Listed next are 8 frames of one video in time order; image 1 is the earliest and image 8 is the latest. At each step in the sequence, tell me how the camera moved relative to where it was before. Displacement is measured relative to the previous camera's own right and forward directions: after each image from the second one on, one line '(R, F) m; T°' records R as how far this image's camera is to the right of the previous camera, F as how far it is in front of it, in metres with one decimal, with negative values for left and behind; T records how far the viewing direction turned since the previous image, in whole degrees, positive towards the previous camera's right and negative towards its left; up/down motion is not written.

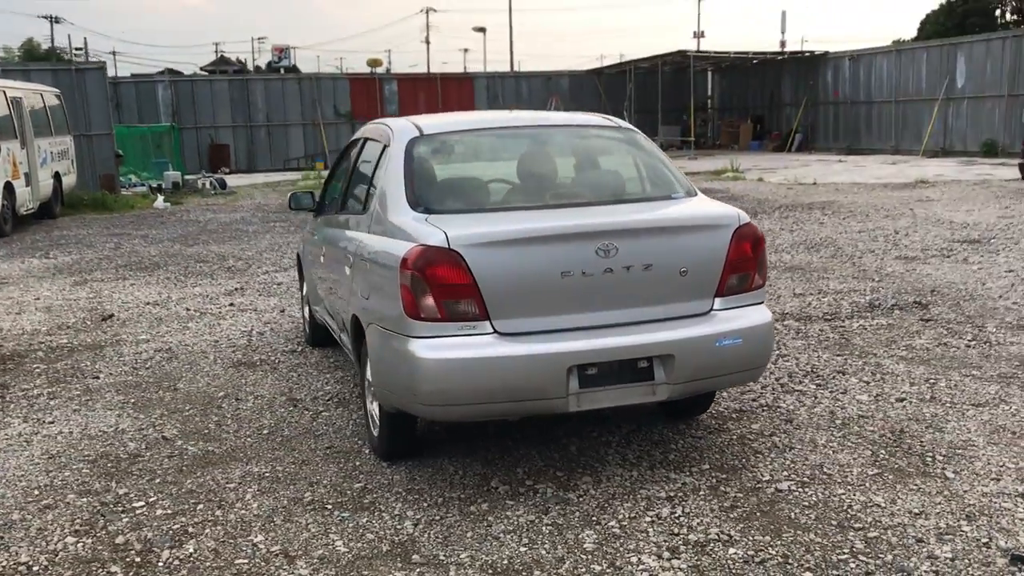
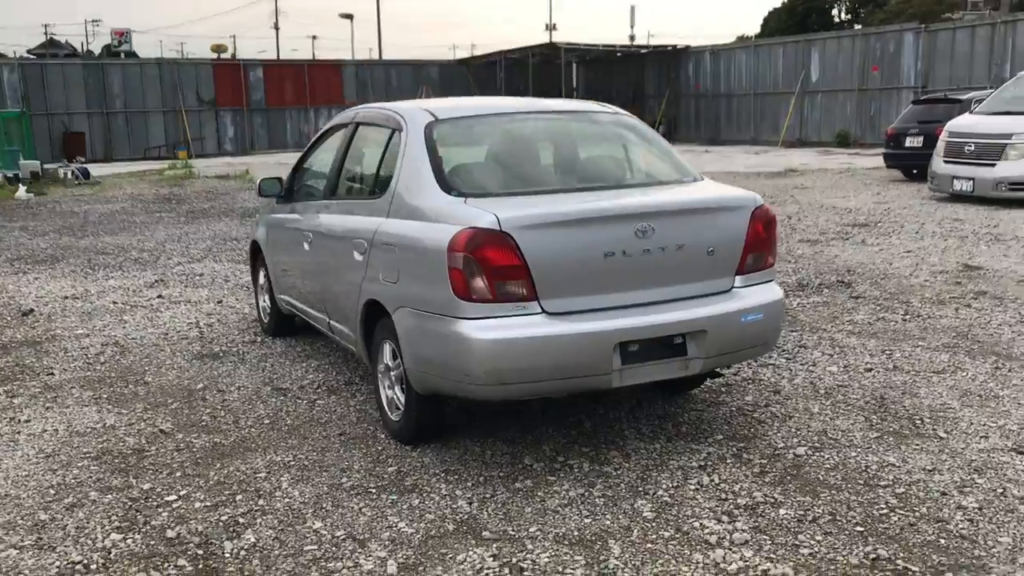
(-0.8, 0.0) m; +8°
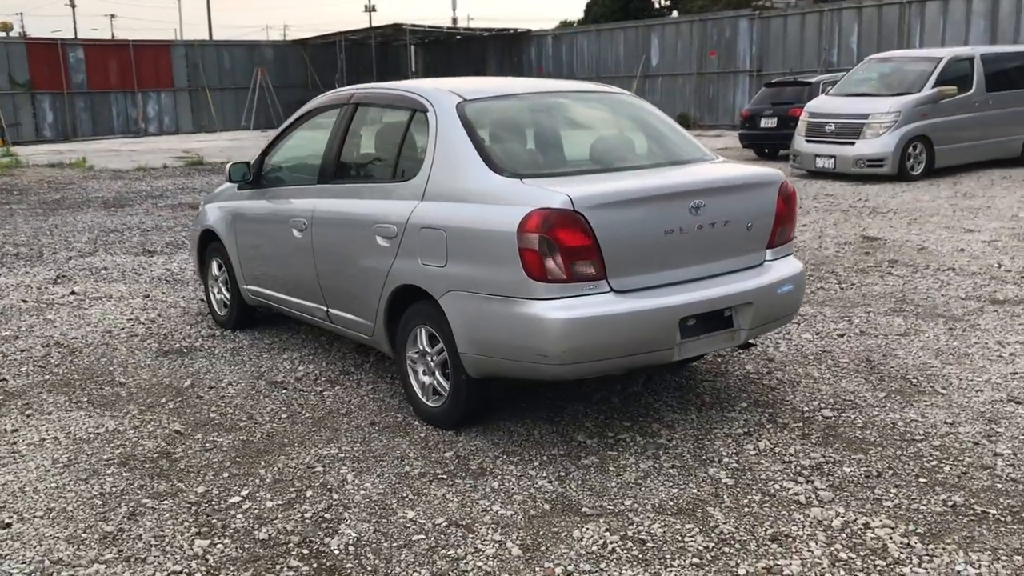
(-1.0, +0.1) m; +10°
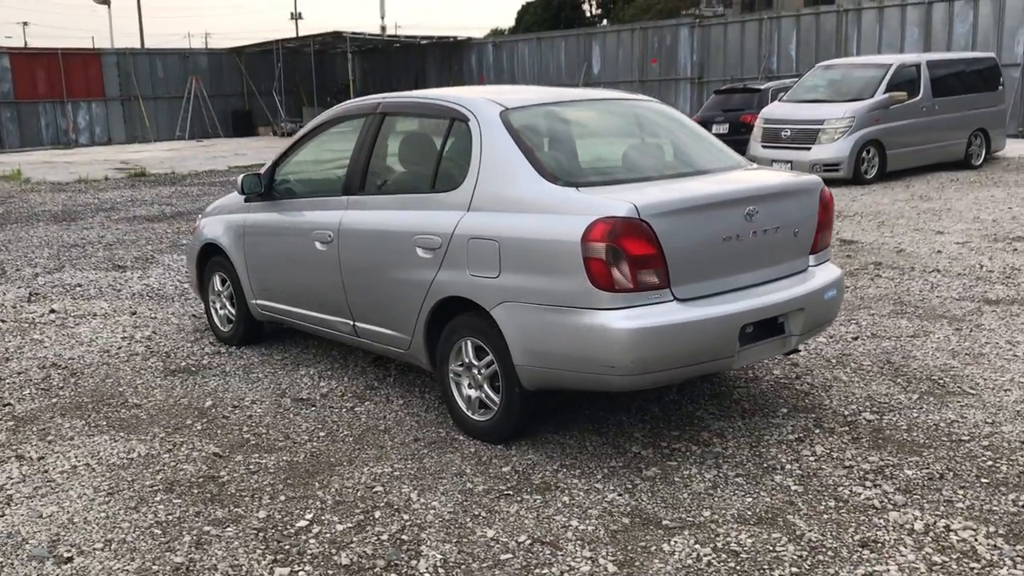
(-0.5, +0.1) m; +4°
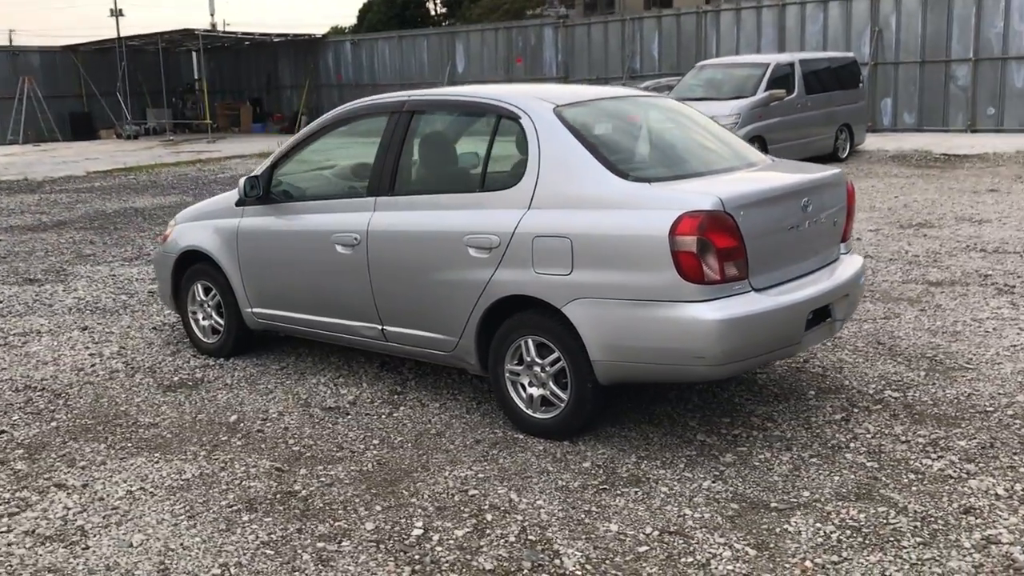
(-1.0, +0.1) m; +9°
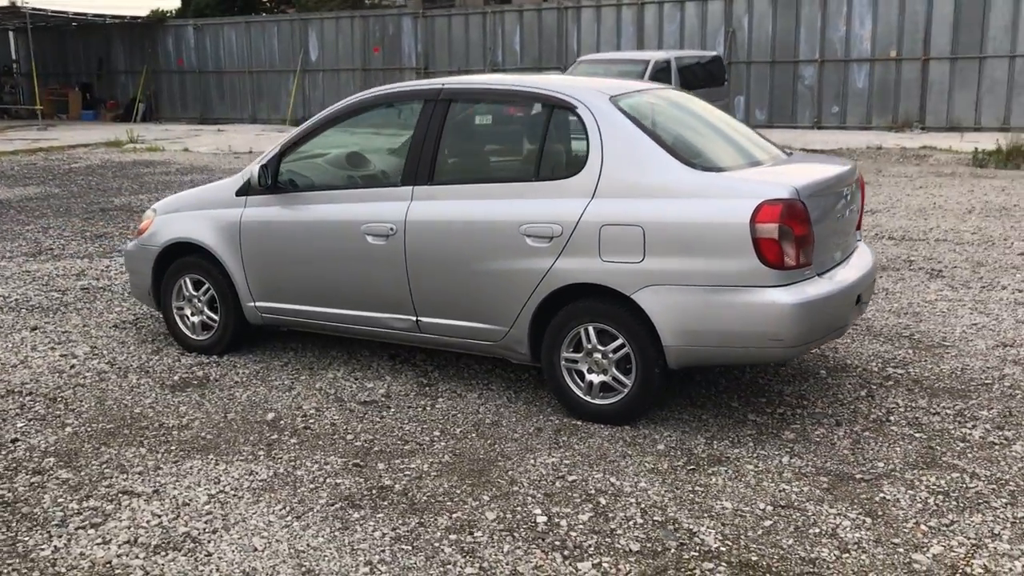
(-1.0, +0.1) m; +10°
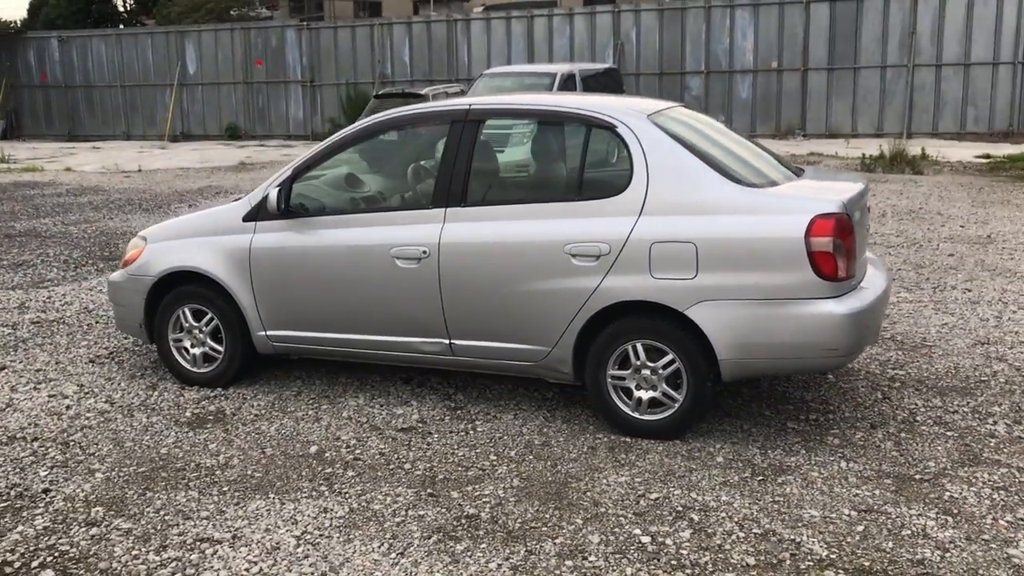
(-0.8, +0.1) m; +8°
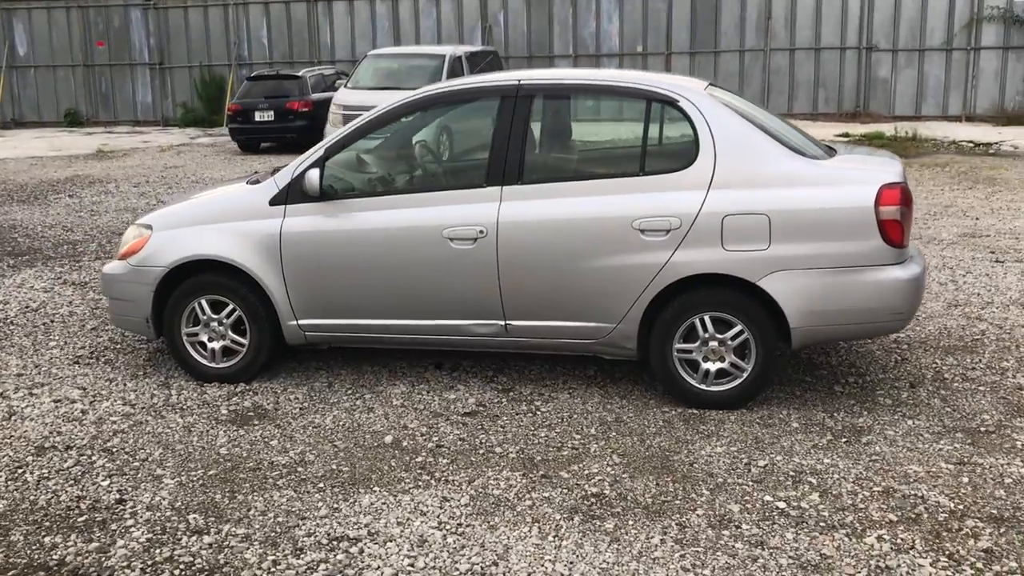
(-1.1, +0.2) m; +10°
